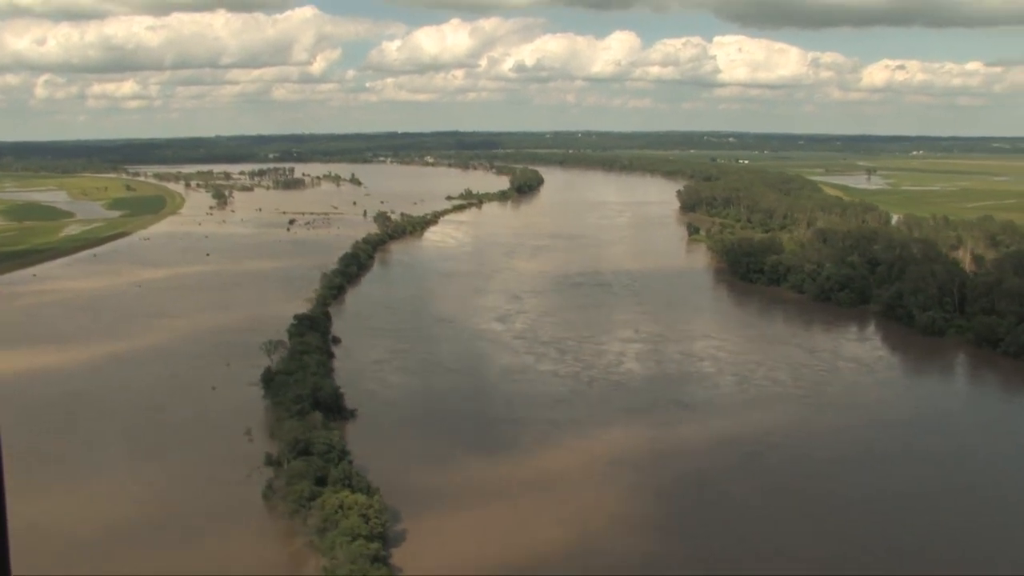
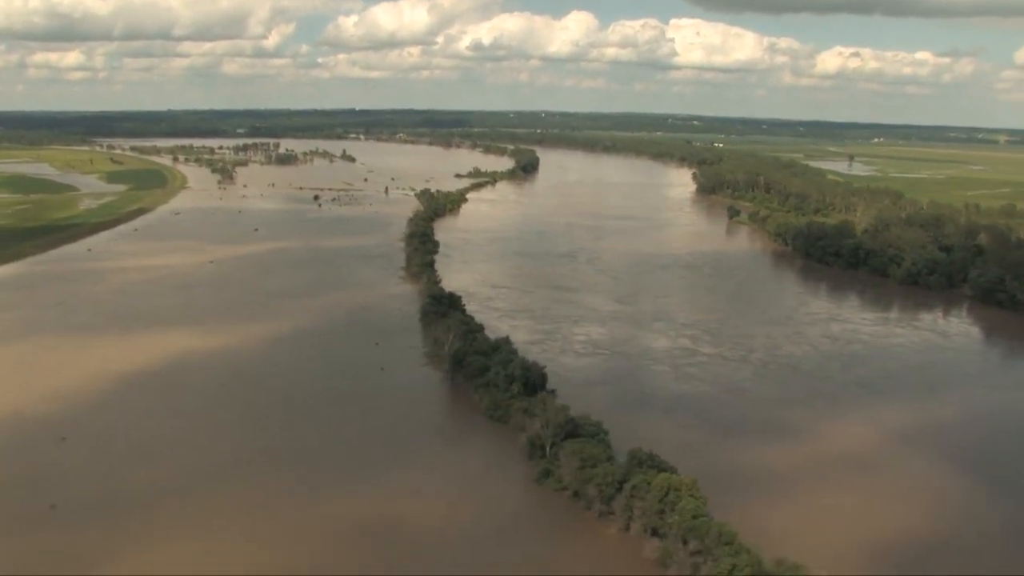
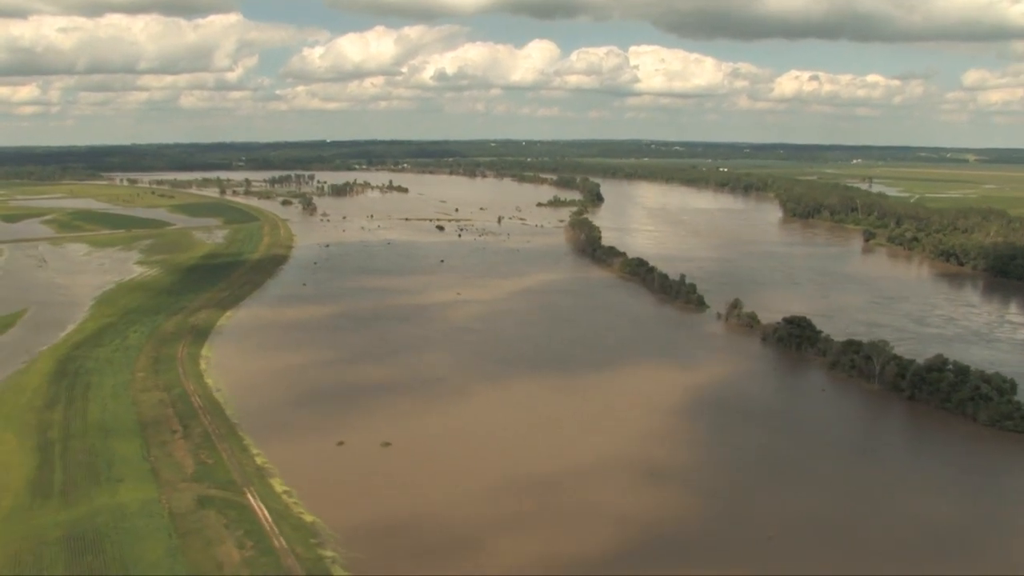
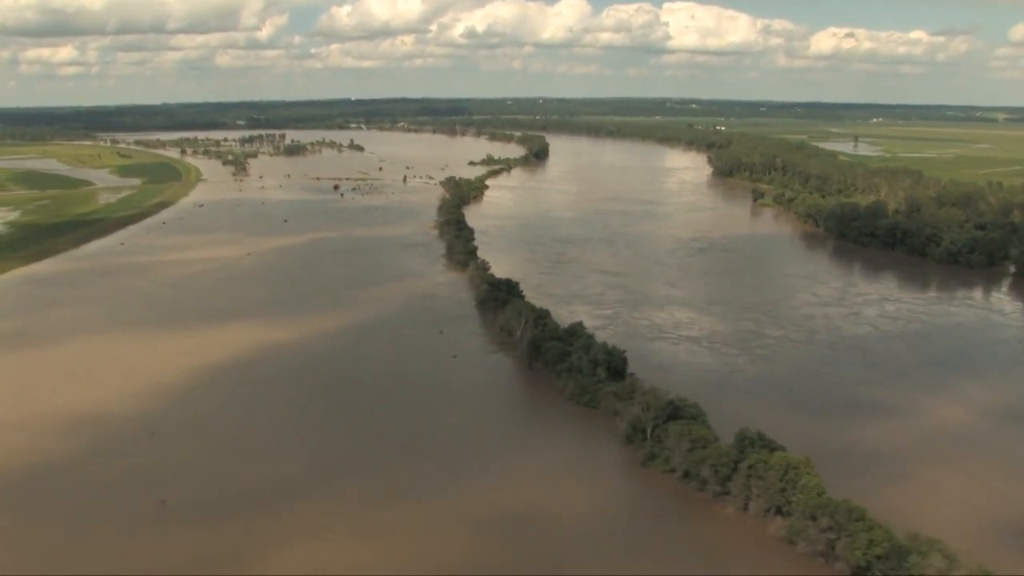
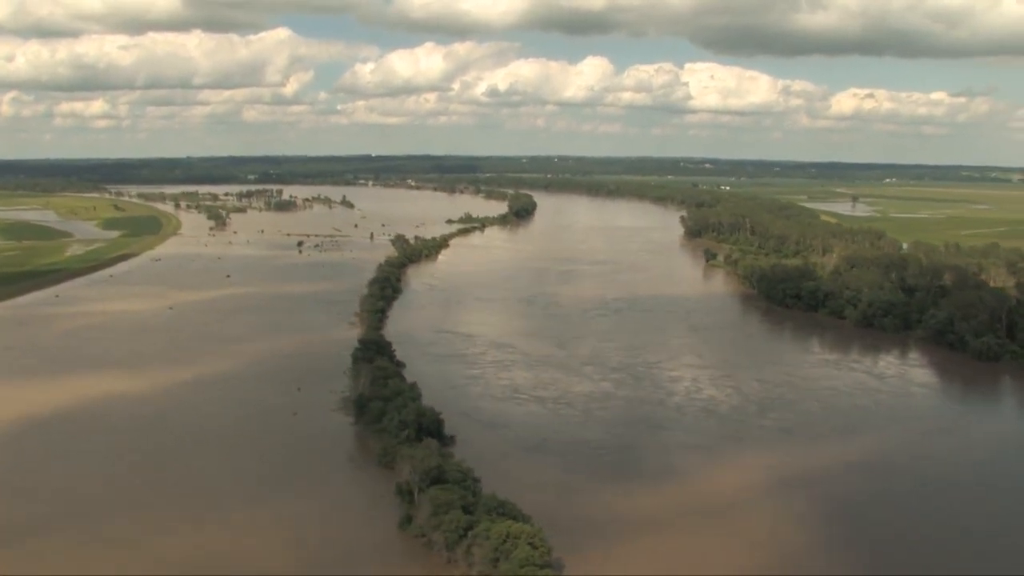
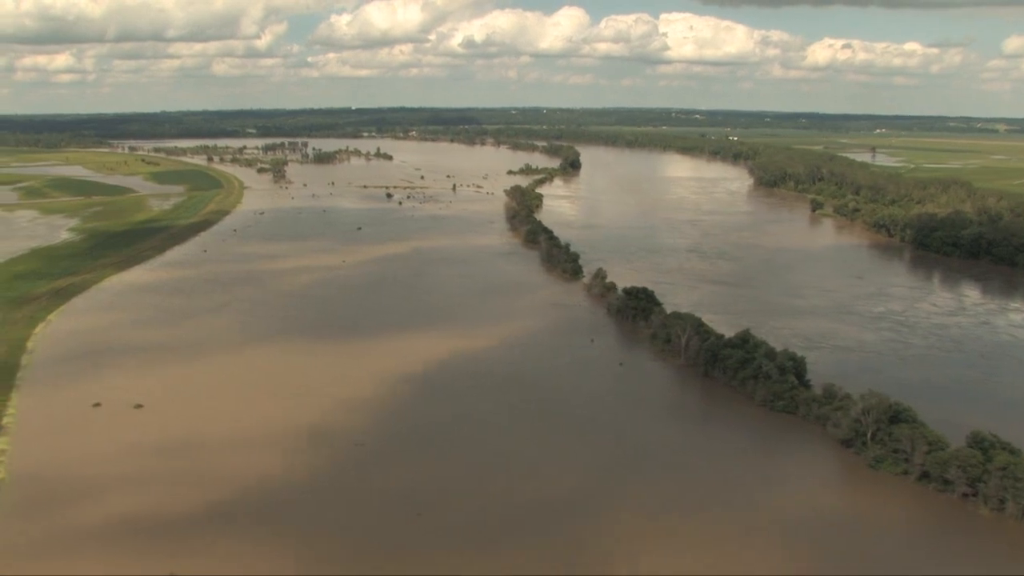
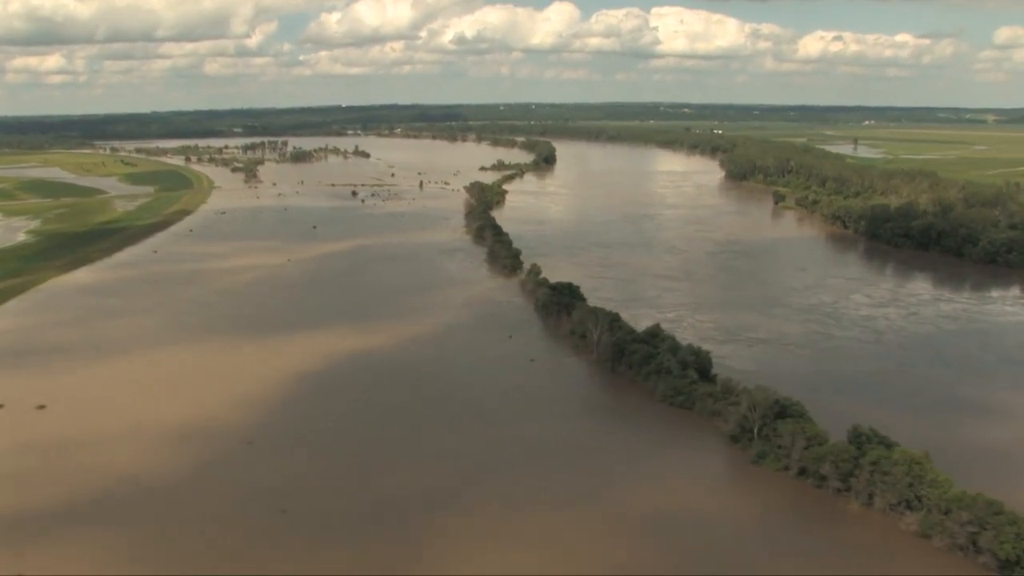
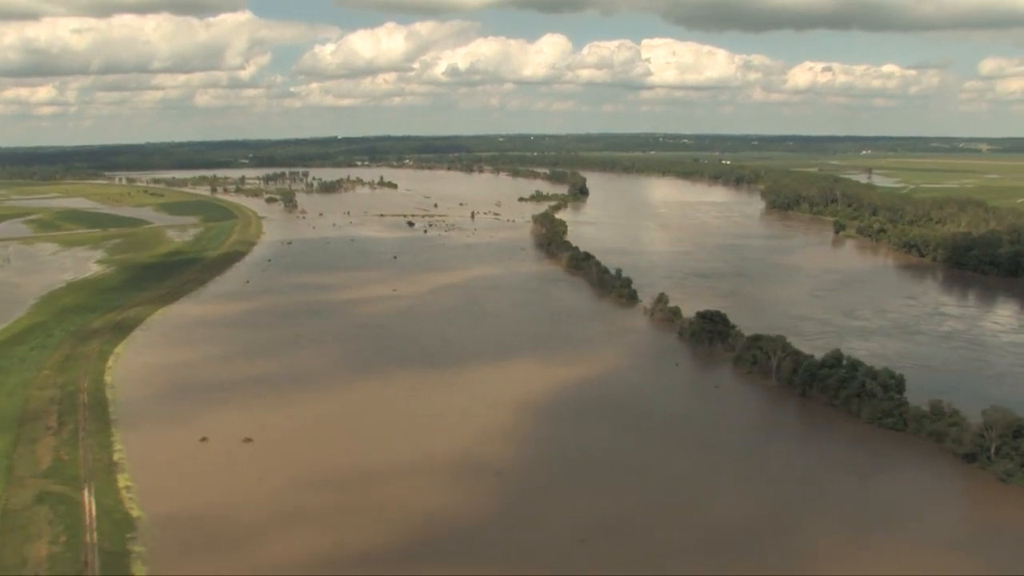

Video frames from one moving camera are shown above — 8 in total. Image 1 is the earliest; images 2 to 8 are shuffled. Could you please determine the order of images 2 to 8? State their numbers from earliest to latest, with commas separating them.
5, 2, 4, 7, 6, 8, 3
